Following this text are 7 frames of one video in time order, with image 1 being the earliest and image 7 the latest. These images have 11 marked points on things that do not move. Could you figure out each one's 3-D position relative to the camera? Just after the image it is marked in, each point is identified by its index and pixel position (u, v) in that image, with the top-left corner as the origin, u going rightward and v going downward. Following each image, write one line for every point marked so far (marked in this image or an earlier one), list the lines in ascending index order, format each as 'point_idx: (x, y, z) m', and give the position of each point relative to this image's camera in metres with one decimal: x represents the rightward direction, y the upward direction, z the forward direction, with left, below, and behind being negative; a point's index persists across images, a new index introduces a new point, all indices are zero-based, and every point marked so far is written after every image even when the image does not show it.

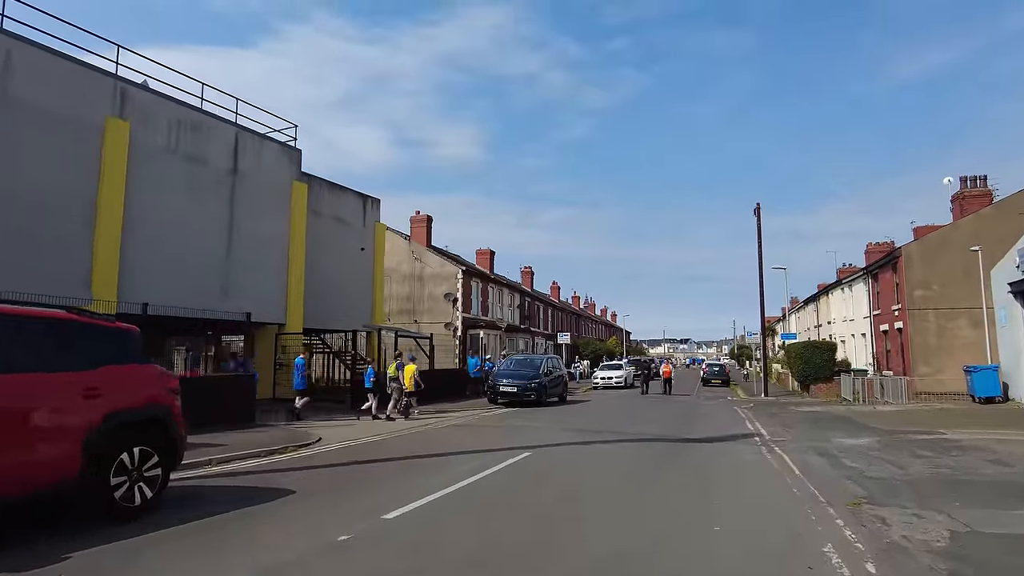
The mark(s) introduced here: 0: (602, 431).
0: (+1.8, -2.9, +13.4) m
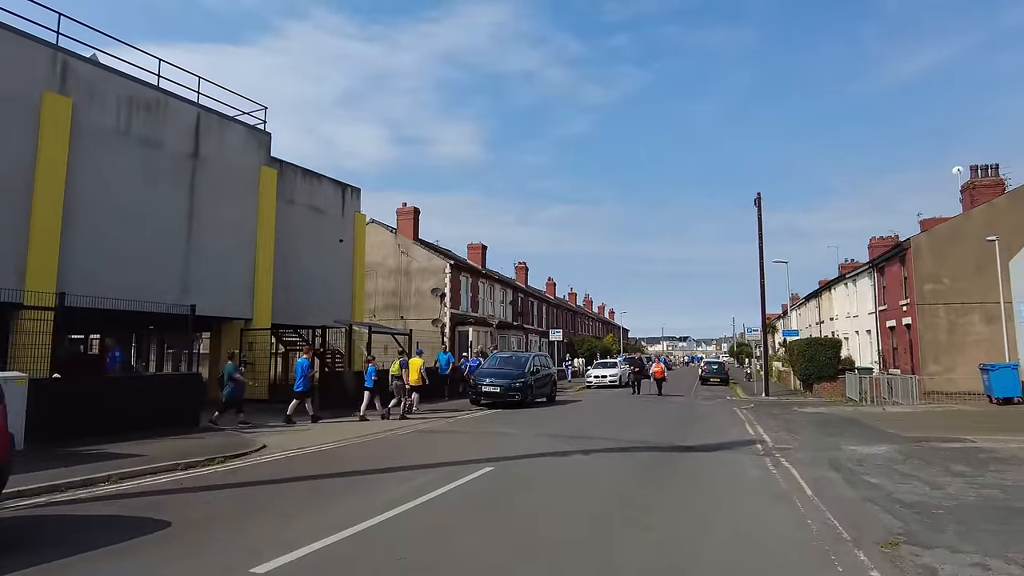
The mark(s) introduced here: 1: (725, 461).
0: (+1.3, -2.7, +11.9) m
1: (+3.2, -2.6, +10.3) m
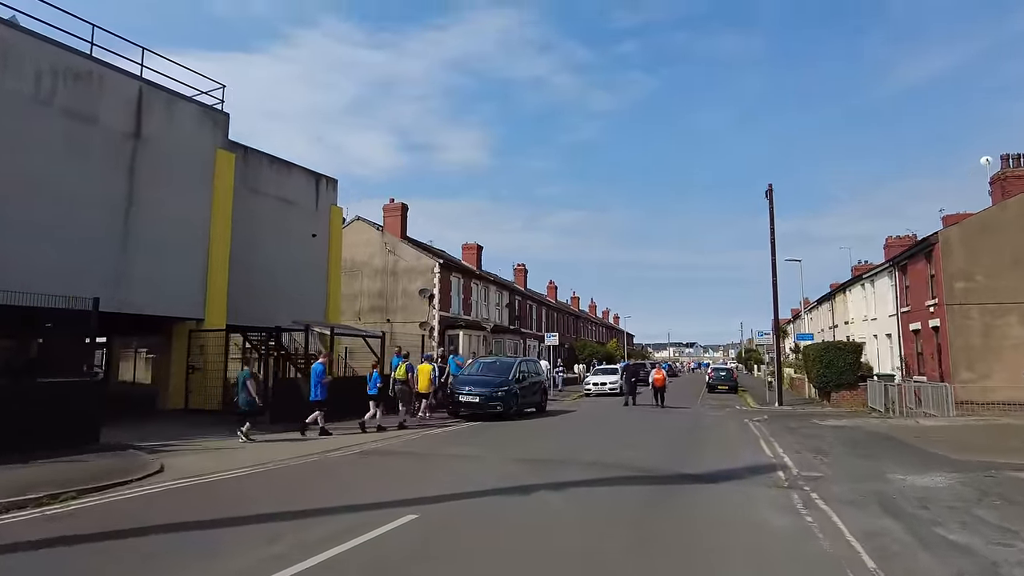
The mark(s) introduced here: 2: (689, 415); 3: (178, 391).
0: (+0.7, -2.5, +9.6) m
1: (+2.7, -2.4, +7.9) m
2: (+5.2, -3.7, +19.7) m
3: (-9.1, -2.7, +18.3) m
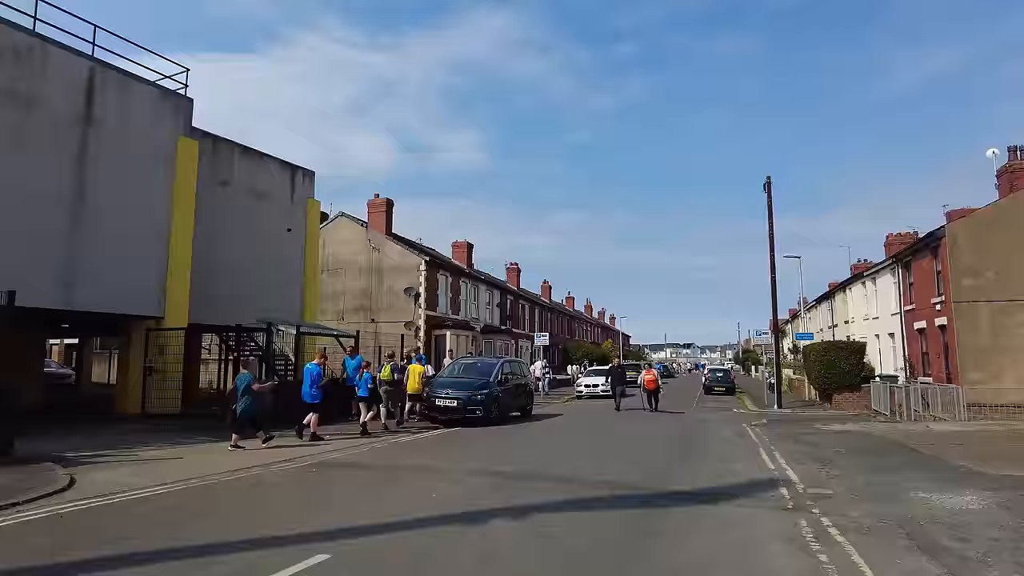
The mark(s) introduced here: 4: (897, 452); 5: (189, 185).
0: (+0.3, -2.4, +8.4) m
1: (+2.2, -2.3, +6.7) m
2: (+4.7, -3.6, +18.5) m
3: (-9.5, -2.6, +17.1) m
4: (+6.7, -2.8, +11.7) m
5: (-8.6, +2.8, +18.1) m
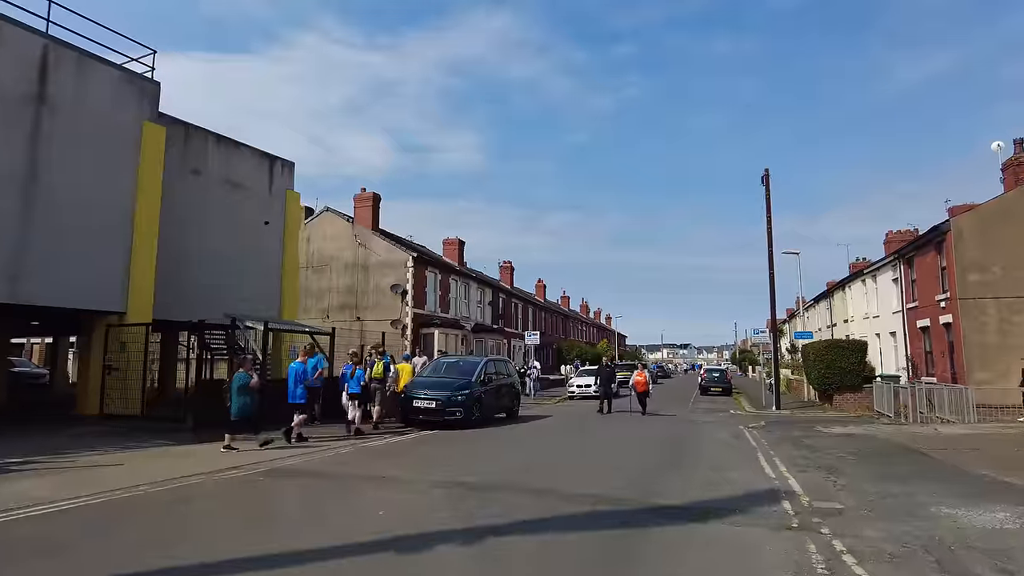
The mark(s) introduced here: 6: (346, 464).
0: (-0.1, -2.2, +7.5) m
1: (+1.9, -2.2, +5.8) m
2: (+4.3, -3.5, +17.6) m
3: (-9.9, -2.5, +16.0) m
4: (+6.3, -2.7, +10.8) m
5: (-9.0, +2.9, +17.1) m
6: (-2.3, -2.4, +9.3) m
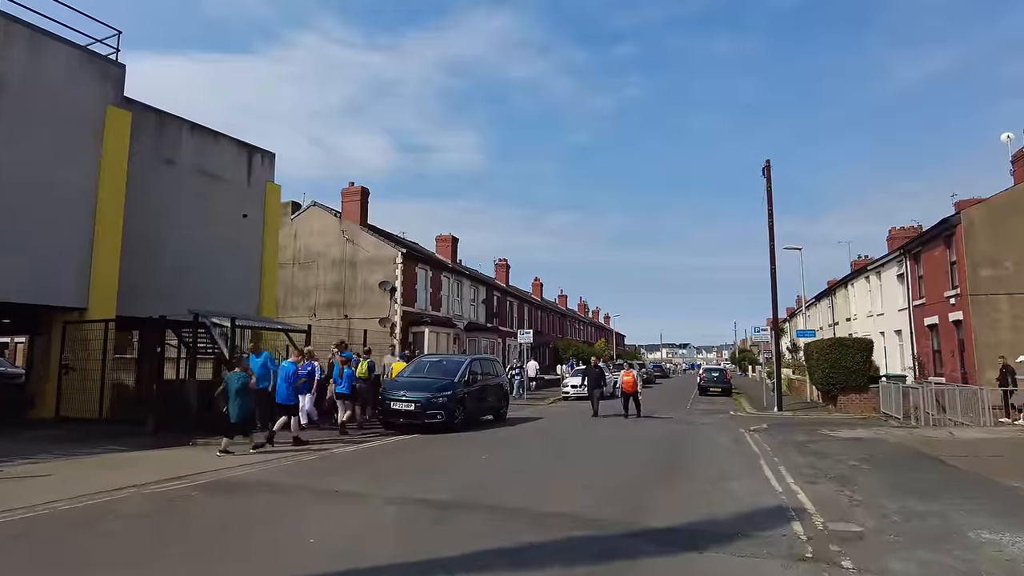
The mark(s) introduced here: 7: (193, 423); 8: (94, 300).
0: (-0.4, -2.1, +6.5) m
1: (+1.6, -2.0, +4.8) m
2: (+4.0, -3.3, +16.6) m
3: (-10.2, -2.3, +15.0) m
4: (+6.0, -2.6, +9.8) m
5: (-9.4, +3.1, +16.1) m
6: (-2.6, -2.3, +8.3) m
7: (-6.5, -2.7, +13.7) m
8: (-9.5, -0.3, +15.4) m
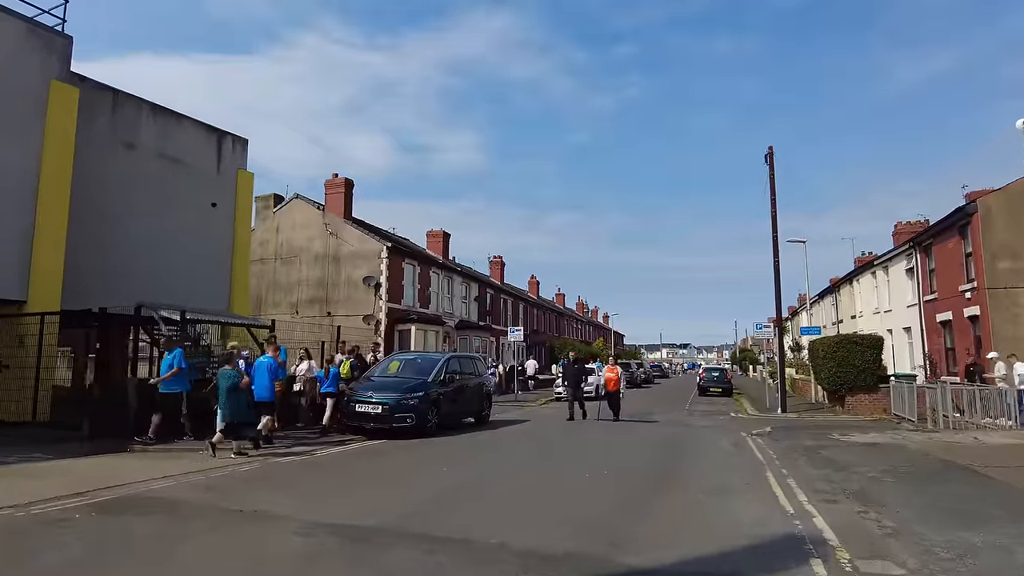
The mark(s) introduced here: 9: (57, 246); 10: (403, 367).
0: (-0.8, -1.9, +5.1) m
1: (+1.2, -1.8, +3.4) m
2: (+3.6, -3.1, +15.2) m
3: (-10.7, -2.1, +13.7) m
4: (+5.6, -2.4, +8.4) m
5: (-9.8, +3.2, +14.8) m
6: (-3.0, -2.1, +7.0) m
7: (-6.9, -2.5, +12.3) m
8: (-10.0, -0.1, +14.1) m
9: (-9.8, +0.9, +14.6) m
10: (-2.3, -1.7, +14.6) m
